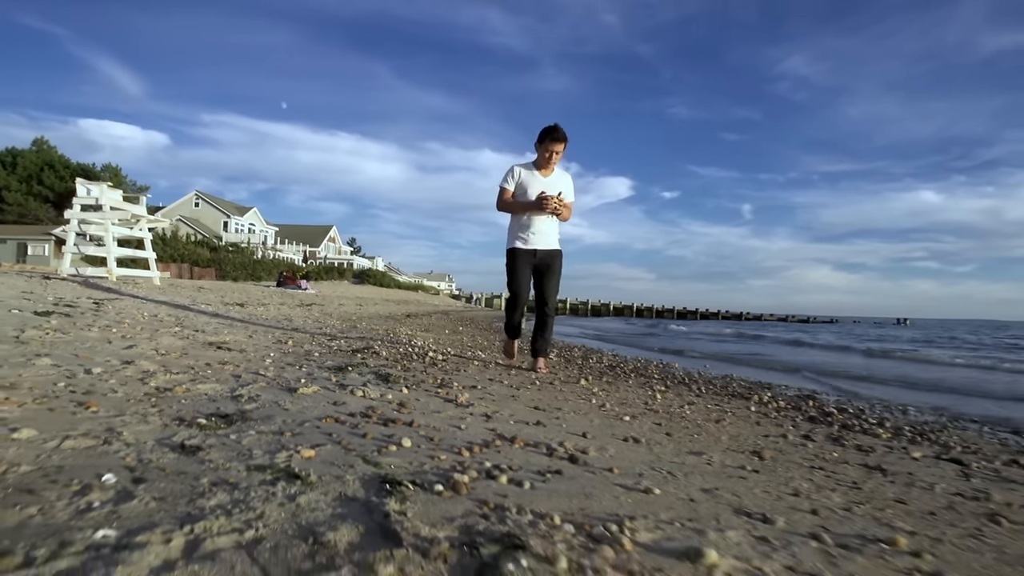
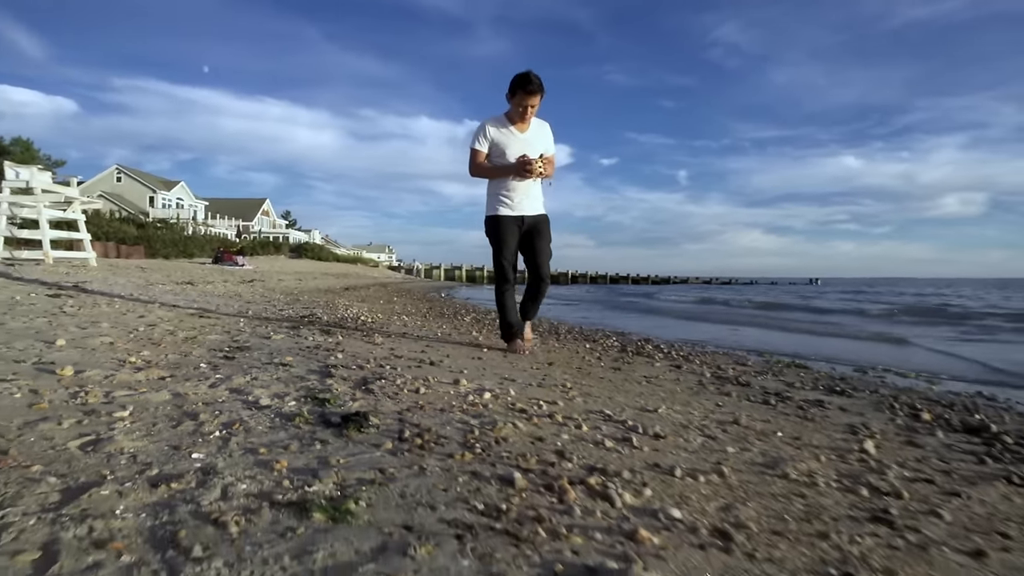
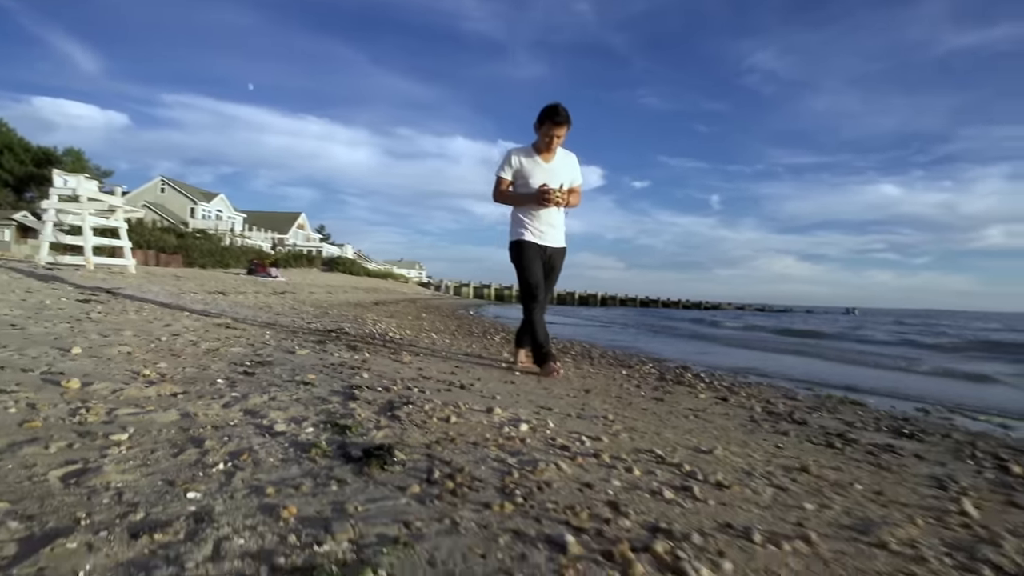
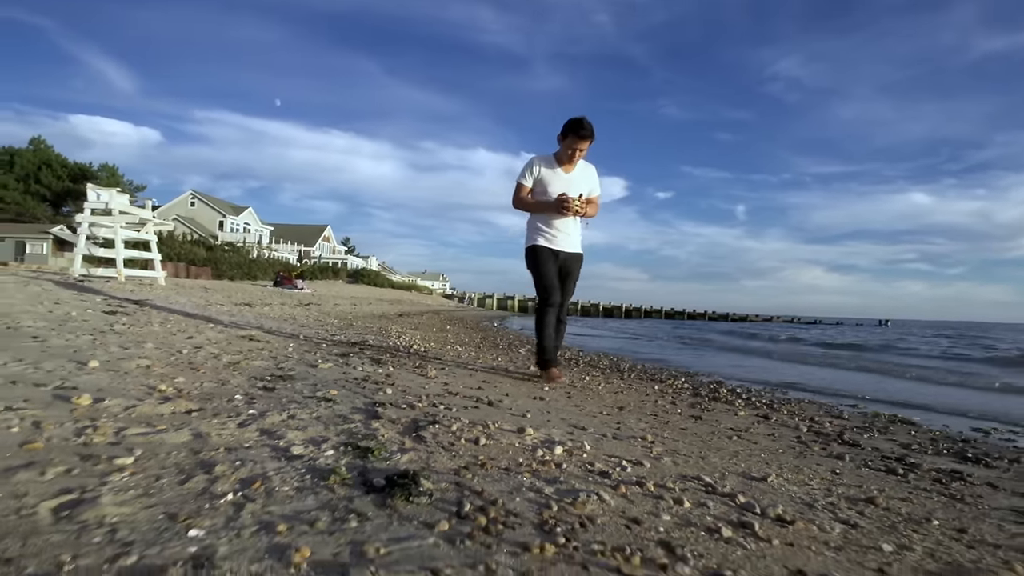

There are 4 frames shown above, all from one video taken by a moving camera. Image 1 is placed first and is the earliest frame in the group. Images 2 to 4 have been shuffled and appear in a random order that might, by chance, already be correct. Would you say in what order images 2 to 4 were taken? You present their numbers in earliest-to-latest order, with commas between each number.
4, 3, 2
